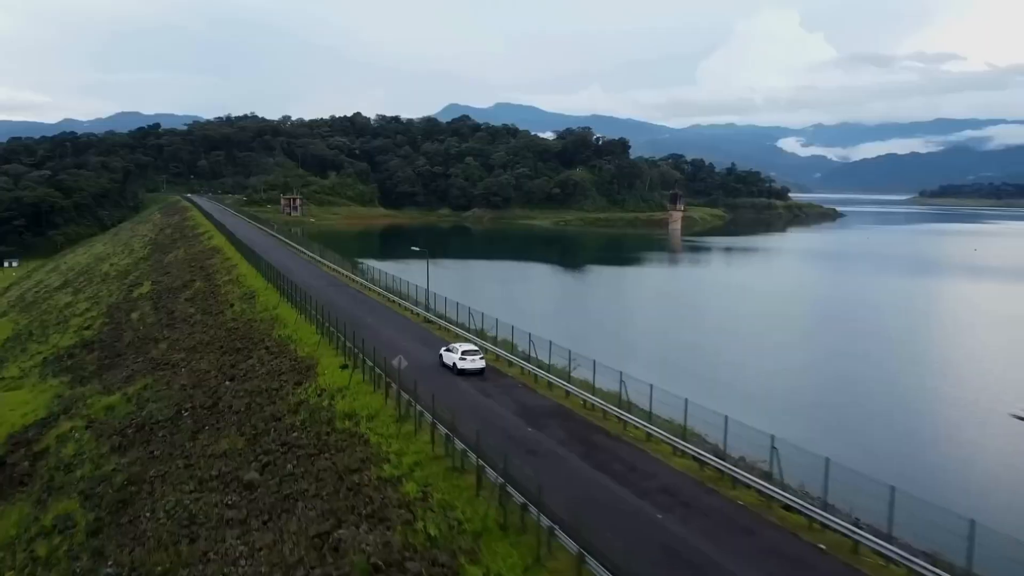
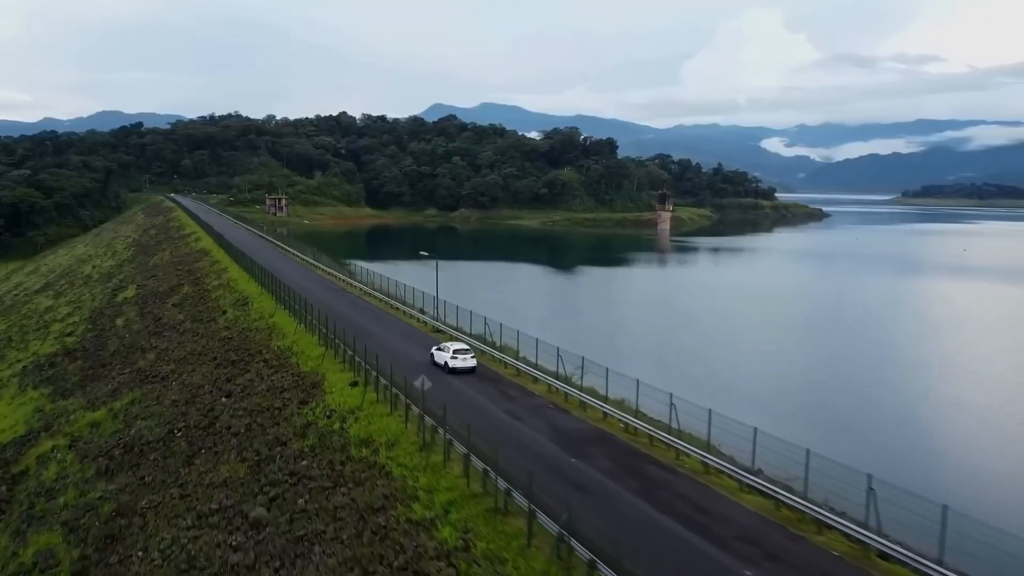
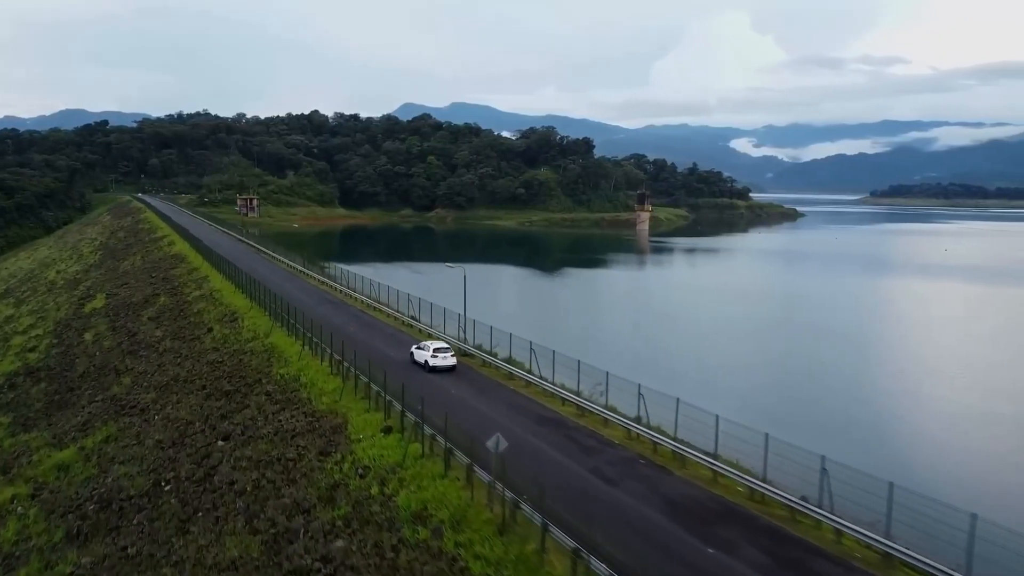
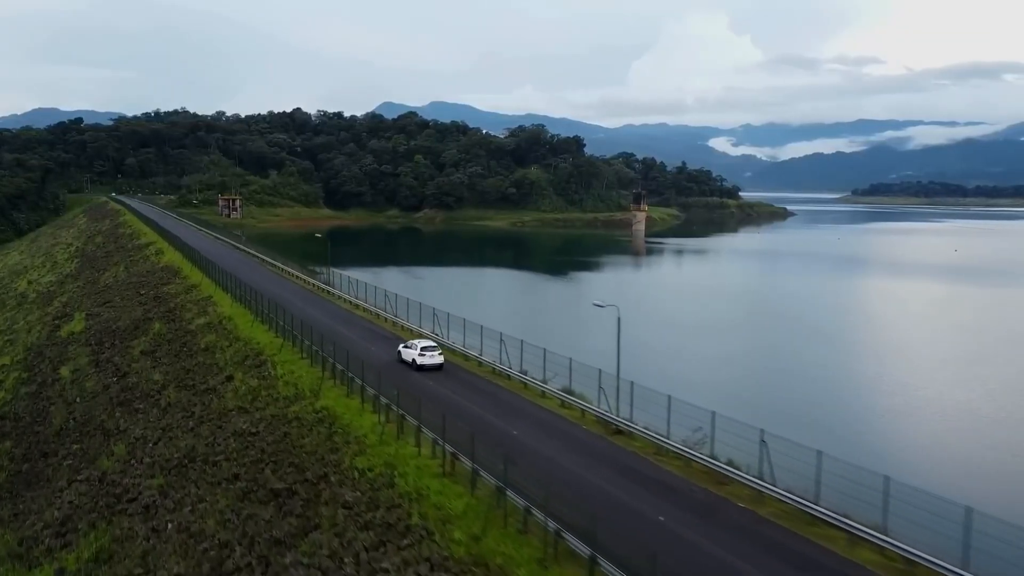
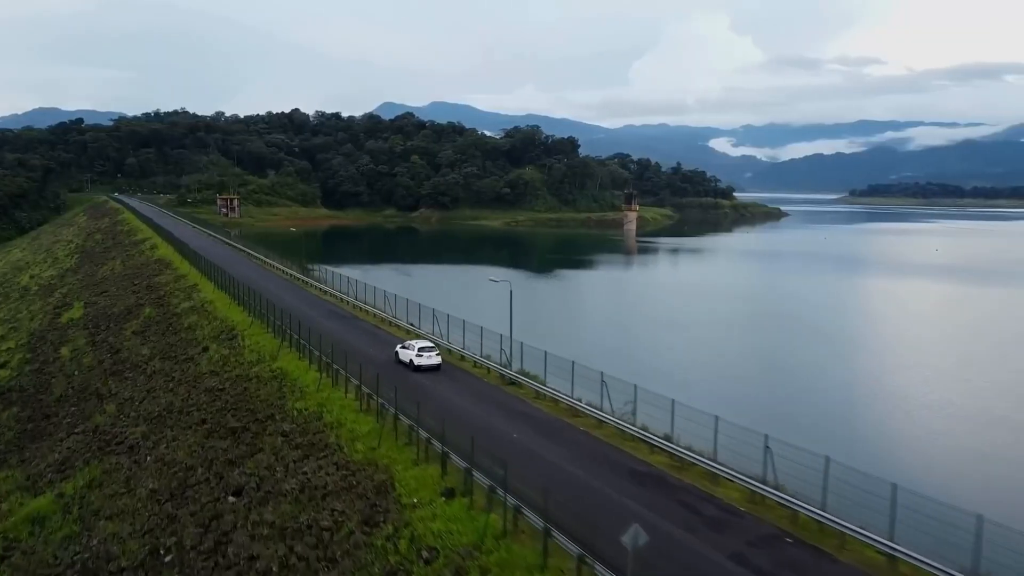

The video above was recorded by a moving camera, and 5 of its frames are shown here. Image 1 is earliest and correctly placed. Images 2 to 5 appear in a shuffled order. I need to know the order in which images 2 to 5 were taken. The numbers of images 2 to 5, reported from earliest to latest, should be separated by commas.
2, 3, 5, 4
